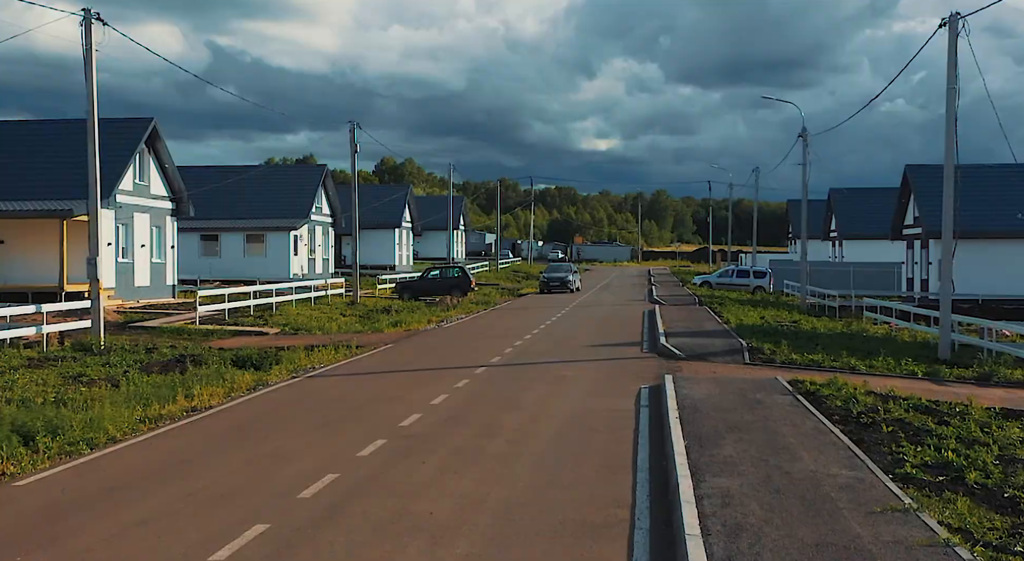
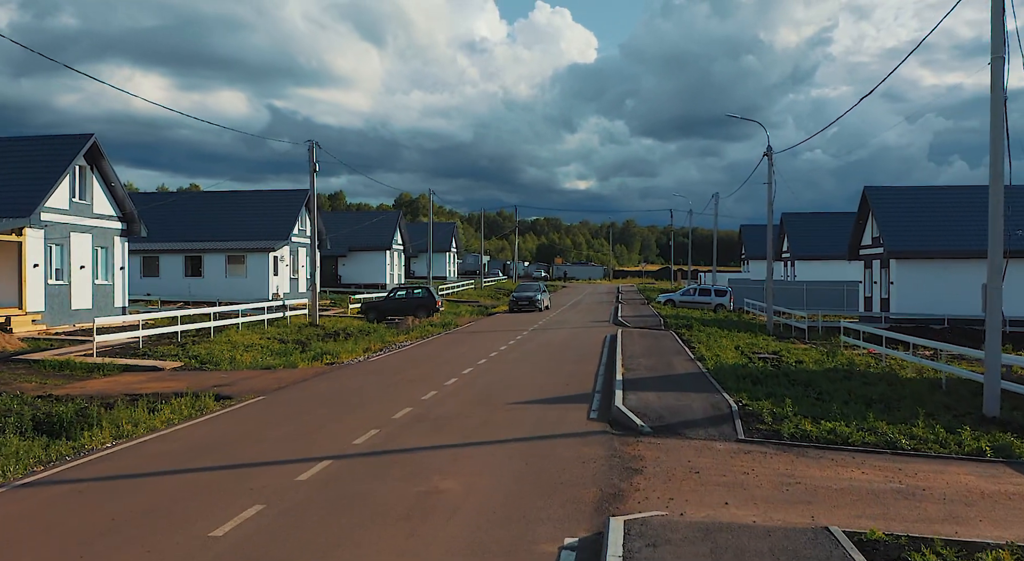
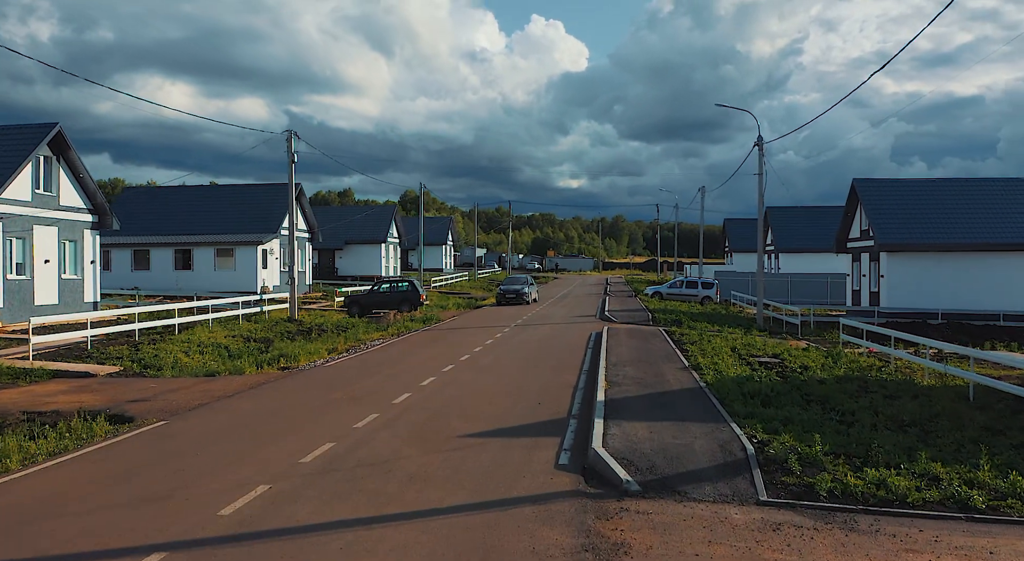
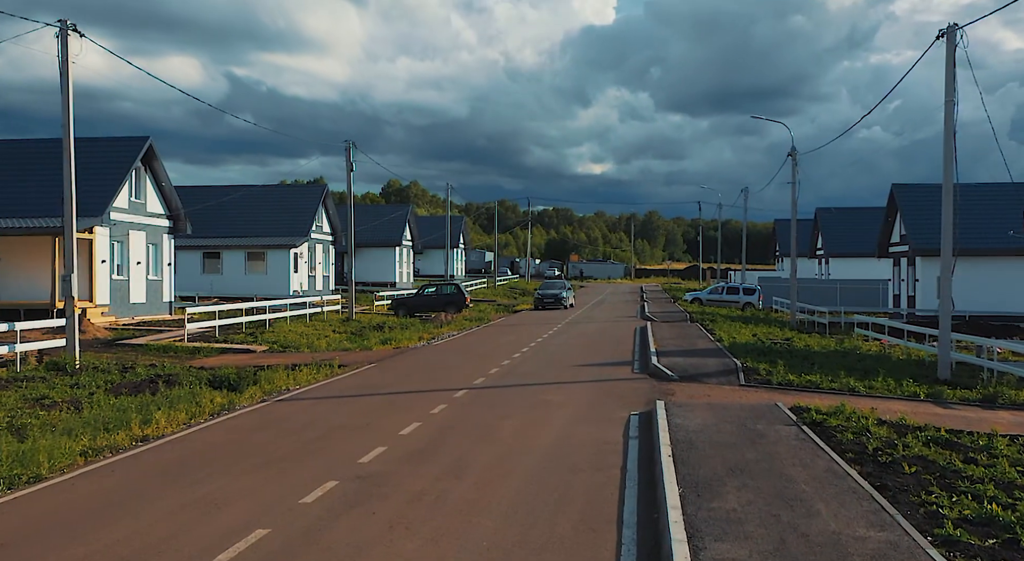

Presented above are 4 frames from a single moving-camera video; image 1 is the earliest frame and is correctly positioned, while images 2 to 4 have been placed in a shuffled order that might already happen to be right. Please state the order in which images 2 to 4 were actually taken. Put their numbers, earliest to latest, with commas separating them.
4, 2, 3
